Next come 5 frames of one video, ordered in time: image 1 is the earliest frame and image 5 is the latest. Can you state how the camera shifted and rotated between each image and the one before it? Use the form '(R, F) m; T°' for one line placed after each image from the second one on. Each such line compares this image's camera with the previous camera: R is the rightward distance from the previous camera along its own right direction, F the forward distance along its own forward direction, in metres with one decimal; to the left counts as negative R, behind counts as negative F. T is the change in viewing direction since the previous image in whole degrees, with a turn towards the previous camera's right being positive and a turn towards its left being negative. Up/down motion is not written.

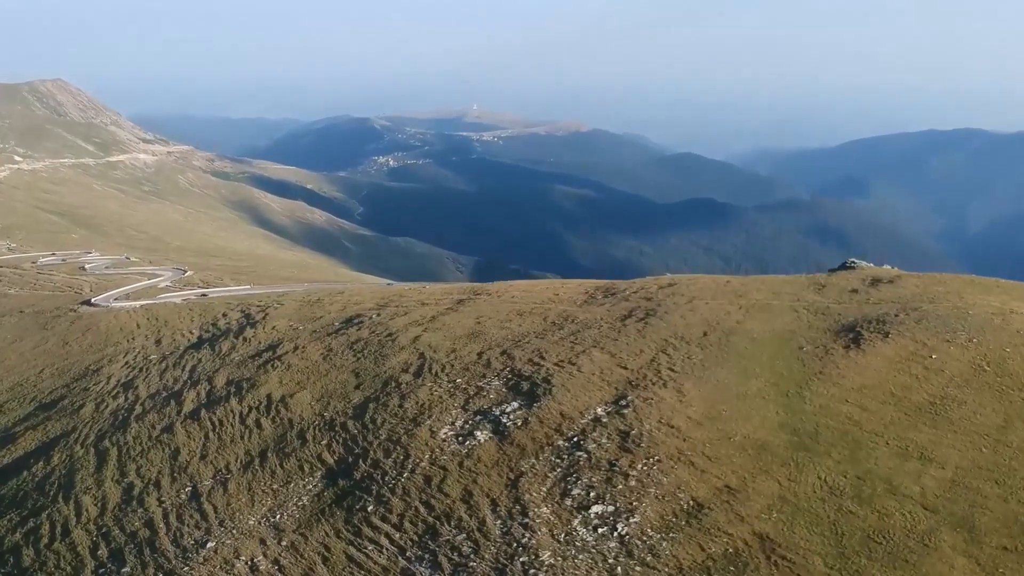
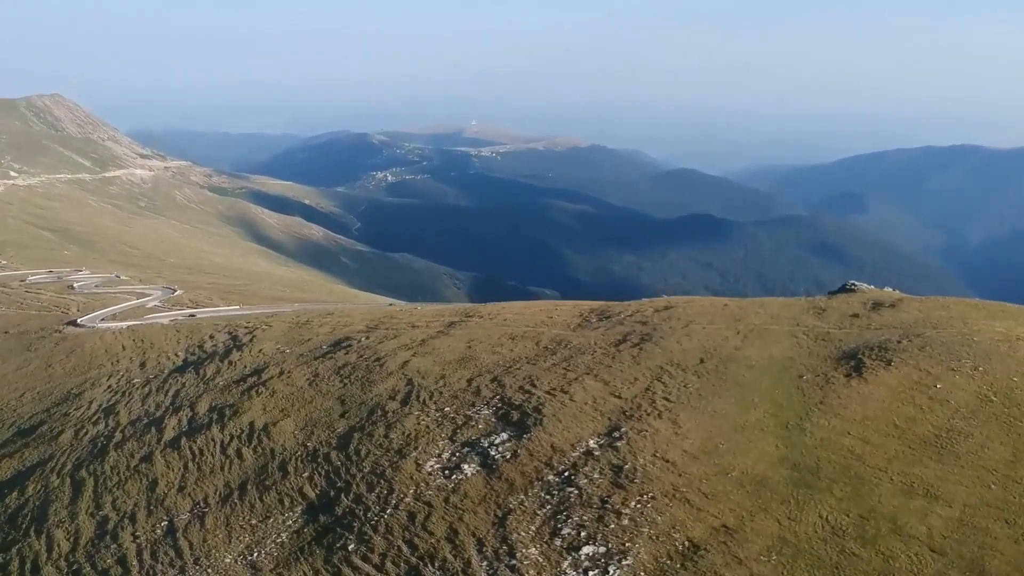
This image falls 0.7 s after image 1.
(+0.5, +1.2) m; 0°
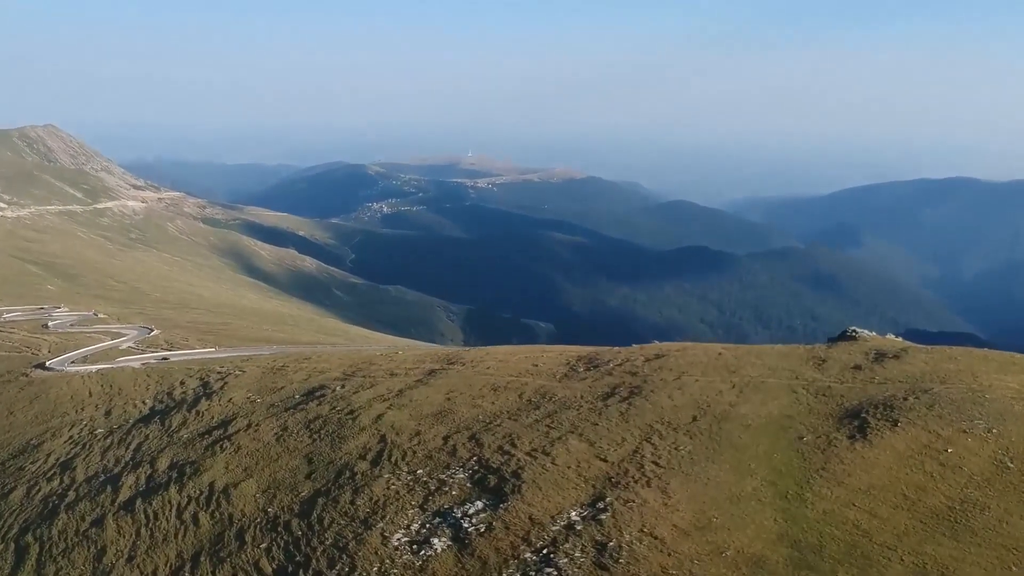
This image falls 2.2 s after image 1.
(+1.1, +2.5) m; 0°
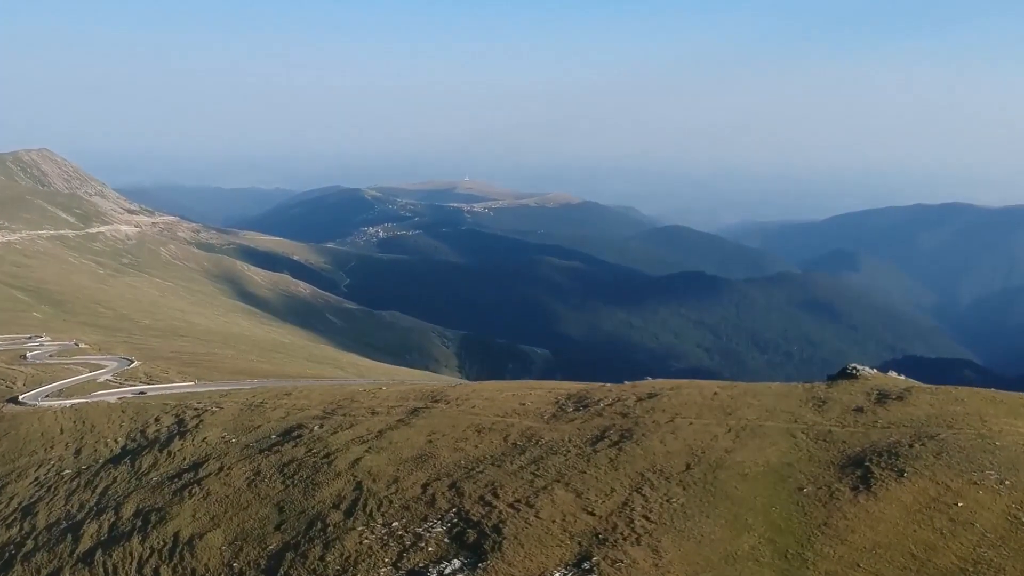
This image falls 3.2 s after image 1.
(+0.8, +1.8) m; 0°
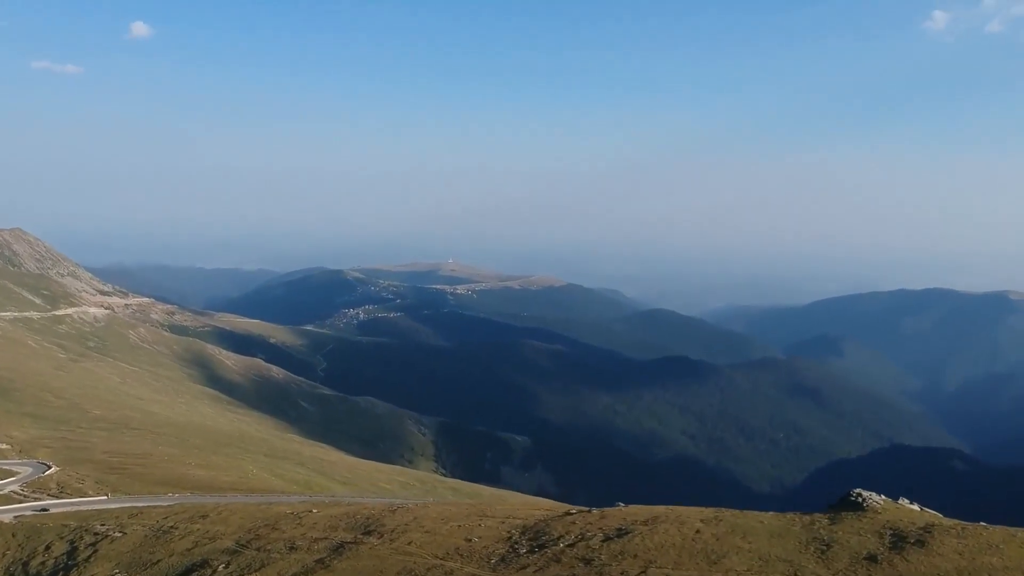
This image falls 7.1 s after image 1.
(+2.6, +6.1) m; +1°
